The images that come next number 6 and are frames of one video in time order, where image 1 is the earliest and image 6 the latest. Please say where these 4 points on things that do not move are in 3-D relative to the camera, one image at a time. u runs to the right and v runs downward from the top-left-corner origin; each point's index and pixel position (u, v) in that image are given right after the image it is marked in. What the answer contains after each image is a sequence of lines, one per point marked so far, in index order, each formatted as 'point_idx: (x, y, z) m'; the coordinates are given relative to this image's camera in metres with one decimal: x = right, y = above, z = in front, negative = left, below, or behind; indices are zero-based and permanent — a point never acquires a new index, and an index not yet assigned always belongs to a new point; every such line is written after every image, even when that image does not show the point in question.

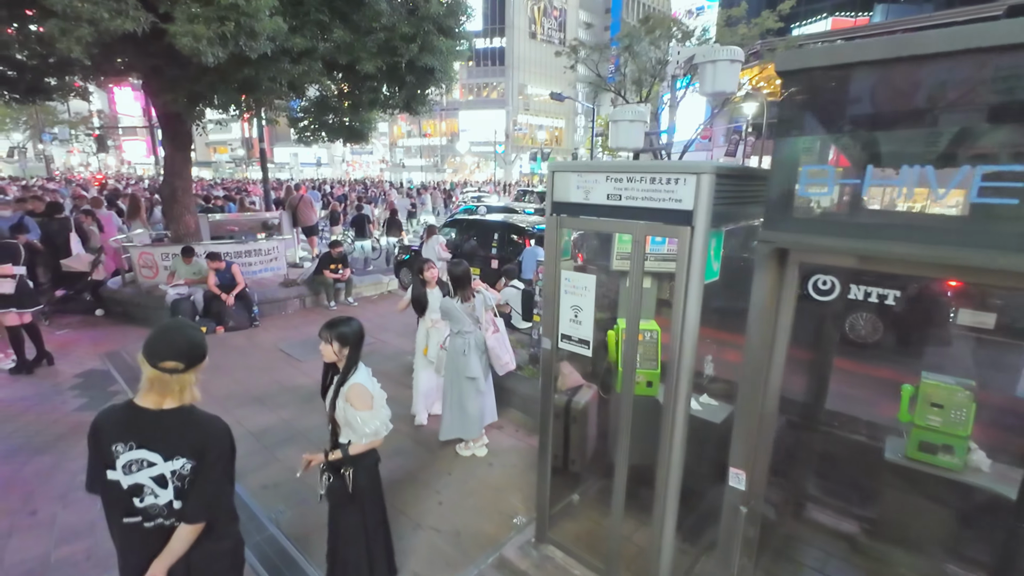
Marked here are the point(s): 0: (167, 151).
0: (-6.5, +2.5, +9.0) m
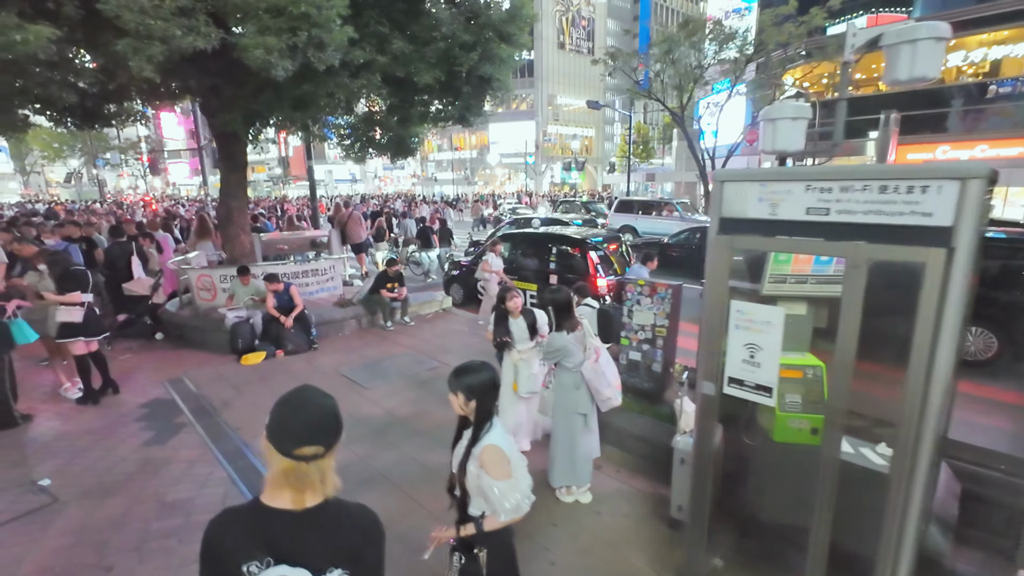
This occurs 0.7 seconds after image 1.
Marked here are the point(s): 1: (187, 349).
0: (-5.4, +2.1, +8.9) m
1: (-5.2, -1.0, +7.8) m
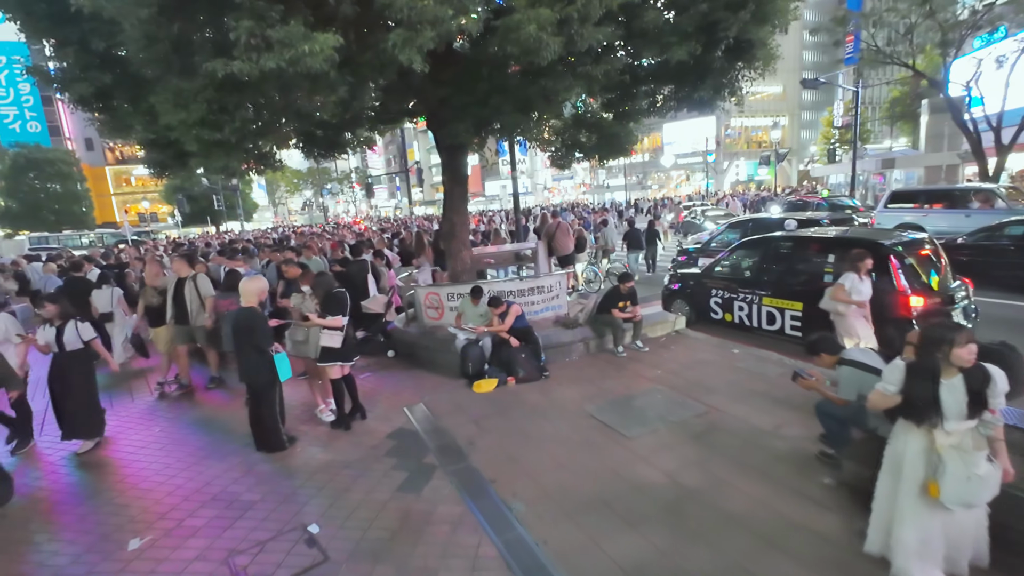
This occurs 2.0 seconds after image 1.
0: (-1.2, +1.8, +8.7) m
1: (-1.5, -1.3, +7.6) m
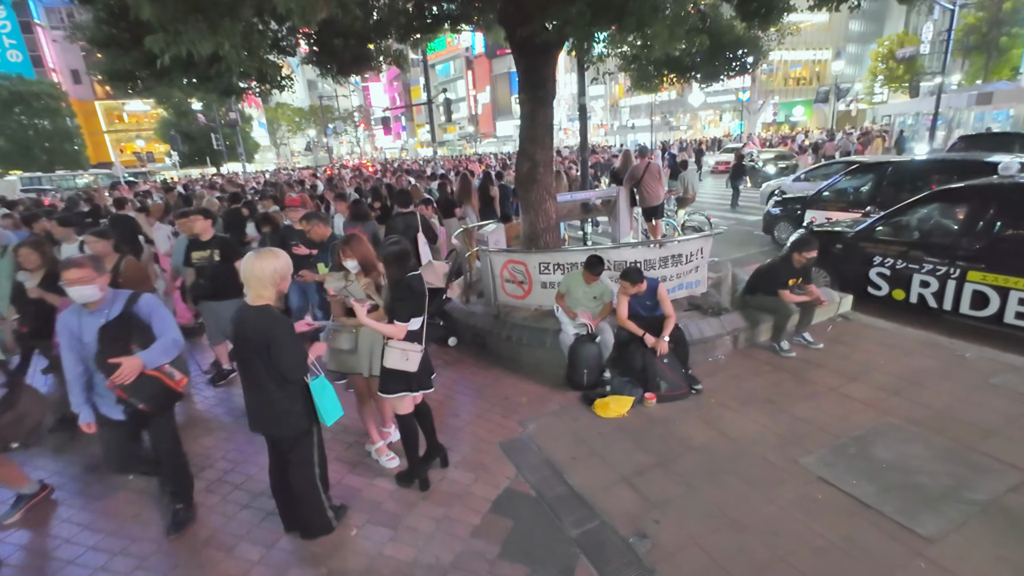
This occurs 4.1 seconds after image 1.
0: (+0.1, +2.3, +6.2) m
1: (-0.1, -0.9, +5.4) m
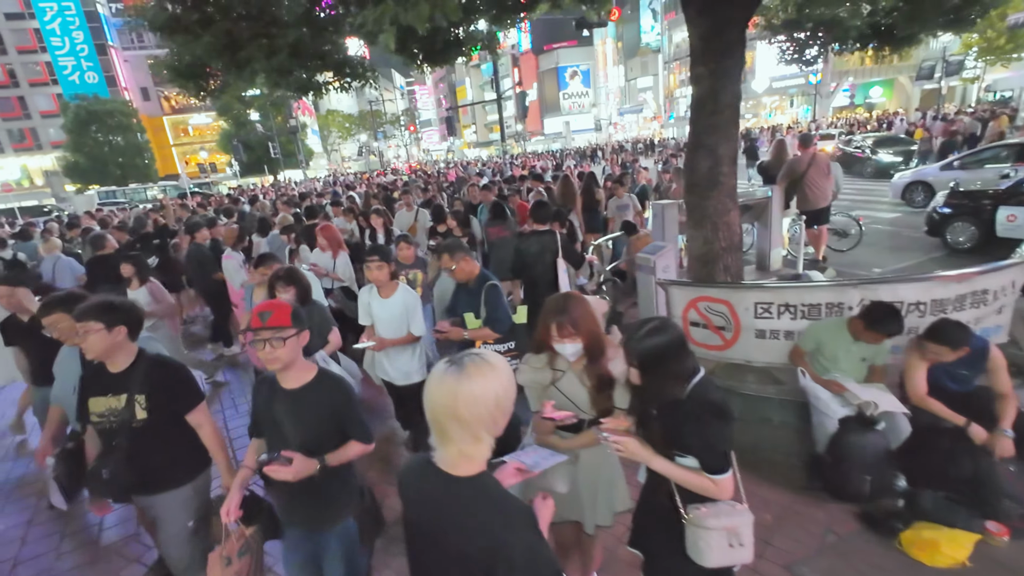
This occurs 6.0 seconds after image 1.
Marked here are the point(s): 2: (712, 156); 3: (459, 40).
0: (+1.8, +1.9, +4.6) m
1: (+1.5, -1.3, +3.8) m
2: (+1.9, +1.2, +4.6) m
3: (-0.8, +3.9, +7.5) m
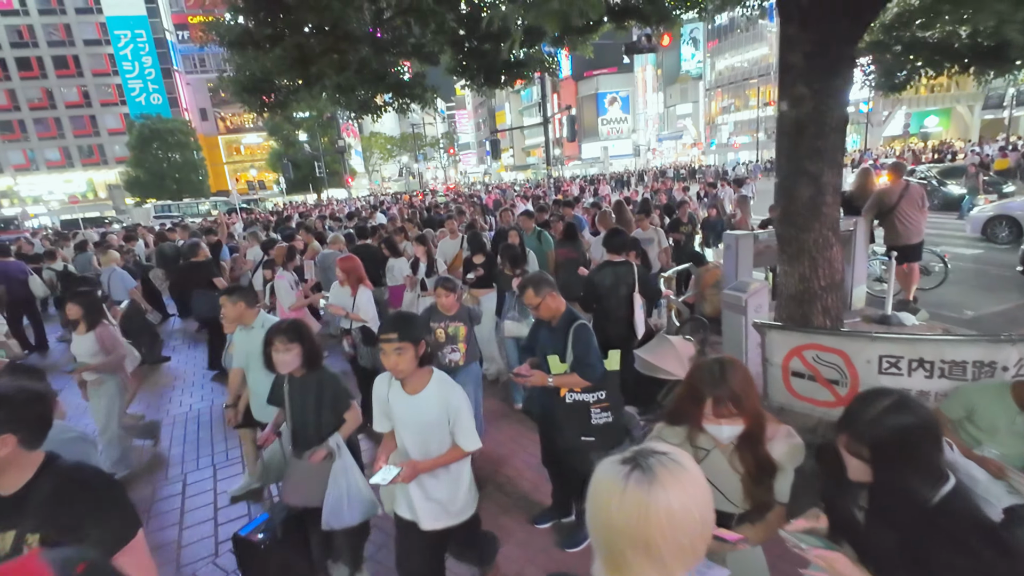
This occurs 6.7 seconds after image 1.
0: (+2.5, +1.5, +4.1) m
1: (+2.0, -1.6, +3.3) m
2: (+2.6, +0.9, +4.1) m
3: (+0.1, +3.5, +7.3) m
